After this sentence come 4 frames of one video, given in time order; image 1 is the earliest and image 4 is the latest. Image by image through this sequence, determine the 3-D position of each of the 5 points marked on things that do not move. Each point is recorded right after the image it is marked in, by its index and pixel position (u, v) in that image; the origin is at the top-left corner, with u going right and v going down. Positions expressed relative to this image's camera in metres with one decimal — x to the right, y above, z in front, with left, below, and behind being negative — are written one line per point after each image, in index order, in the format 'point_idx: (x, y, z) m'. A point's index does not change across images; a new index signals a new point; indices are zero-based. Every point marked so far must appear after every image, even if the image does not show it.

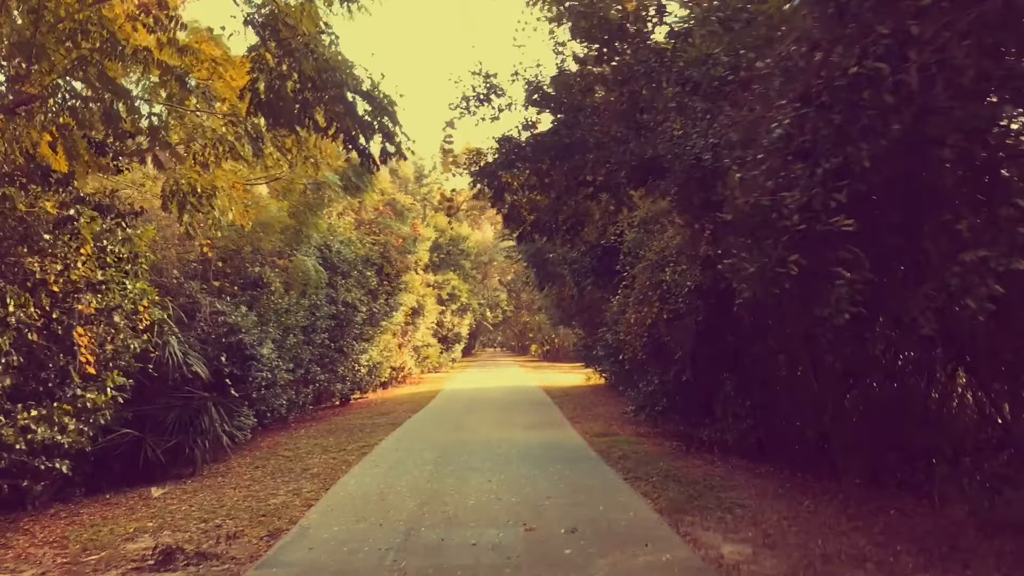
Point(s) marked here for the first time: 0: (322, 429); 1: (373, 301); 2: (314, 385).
0: (-3.2, -2.4, +15.5) m
1: (-3.0, -0.3, +19.5) m
2: (-3.6, -1.8, +16.4) m
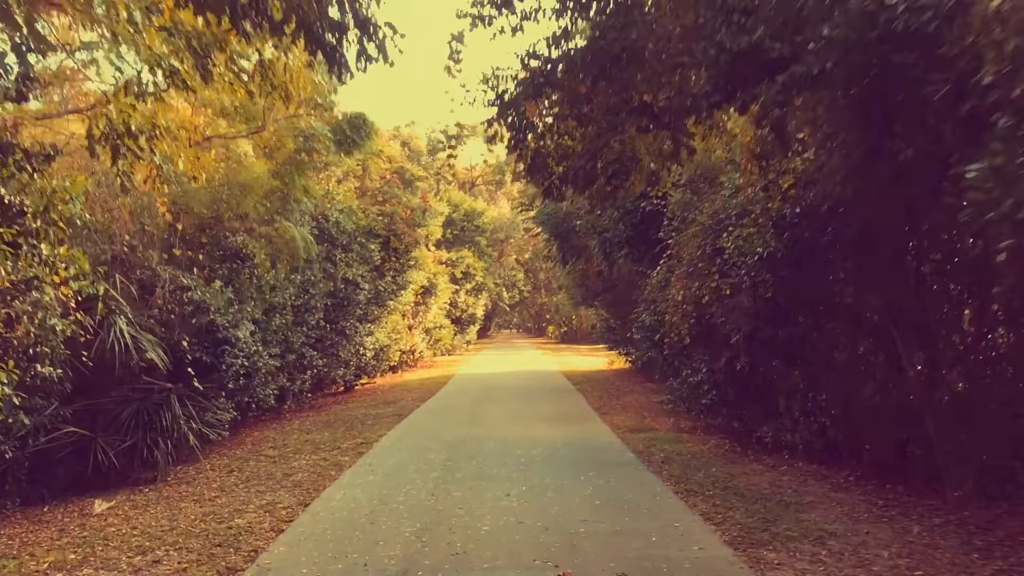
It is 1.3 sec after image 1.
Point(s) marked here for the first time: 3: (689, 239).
0: (-2.9, -2.0, +13.8) m
1: (-2.6, +0.2, +17.8) m
2: (-3.3, -1.4, +14.7) m
3: (+1.7, +0.5, +9.0) m
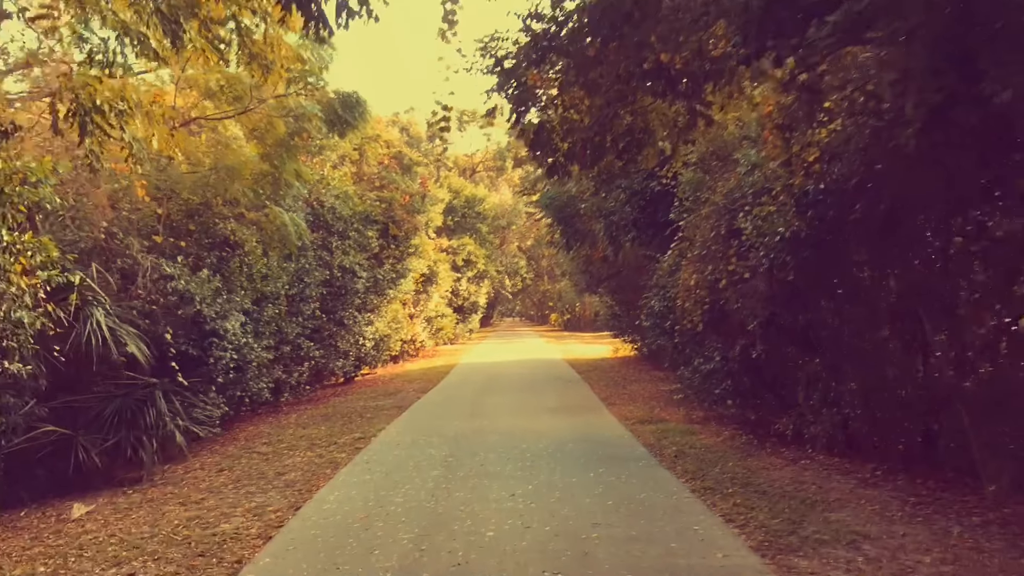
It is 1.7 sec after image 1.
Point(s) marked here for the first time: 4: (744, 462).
0: (-2.9, -1.9, +13.4) m
1: (-2.6, +0.4, +17.3) m
2: (-3.2, -1.2, +14.2) m
3: (+1.8, +0.6, +8.4) m
4: (+2.1, -1.6, +8.3) m
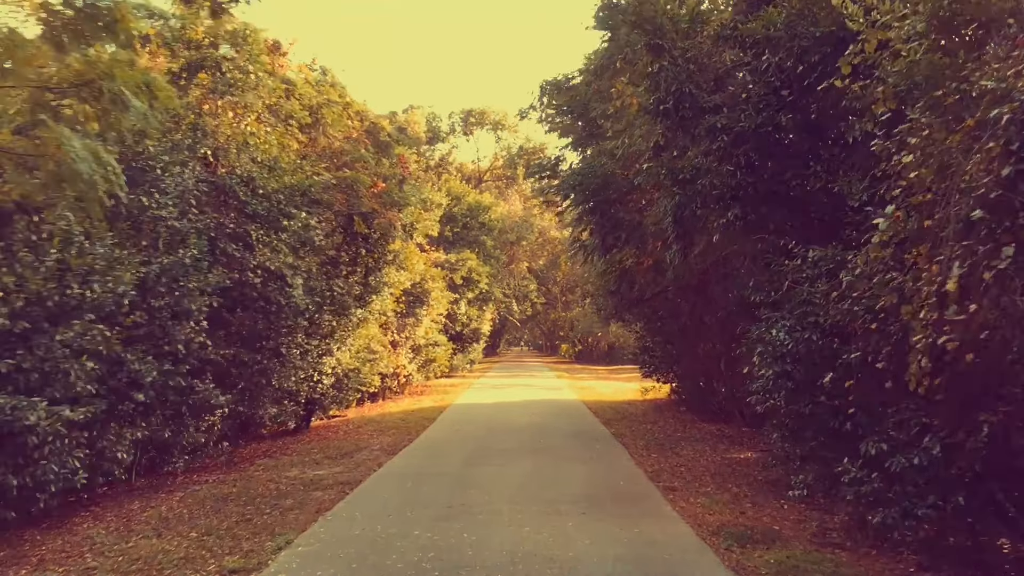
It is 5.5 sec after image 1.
0: (-2.8, -2.0, +8.6) m
1: (-2.4, +0.2, +12.6) m
2: (-3.1, -1.3, +9.5) m
3: (+1.8, +0.6, +3.7) m
4: (+2.1, -1.7, +3.5) m
